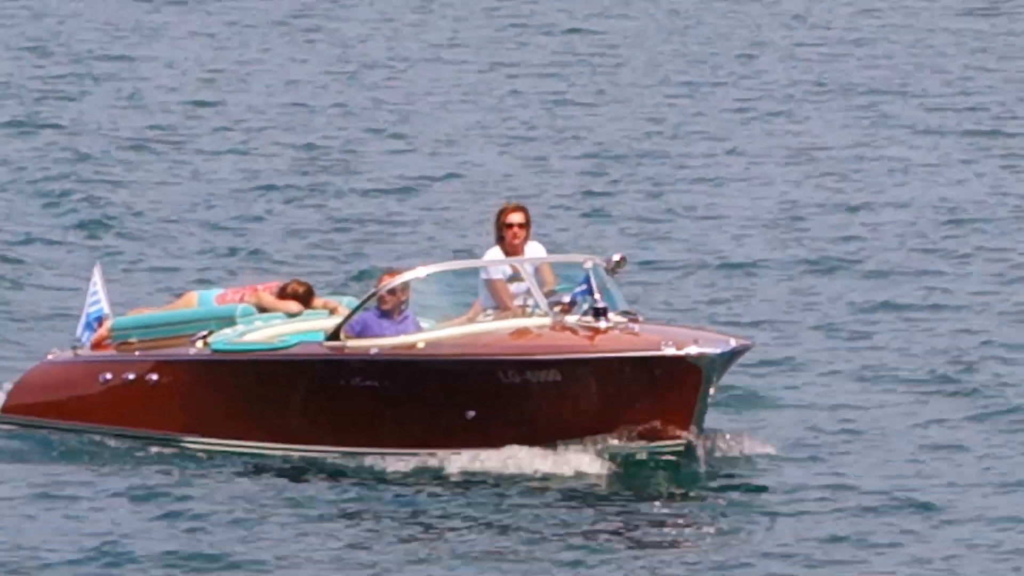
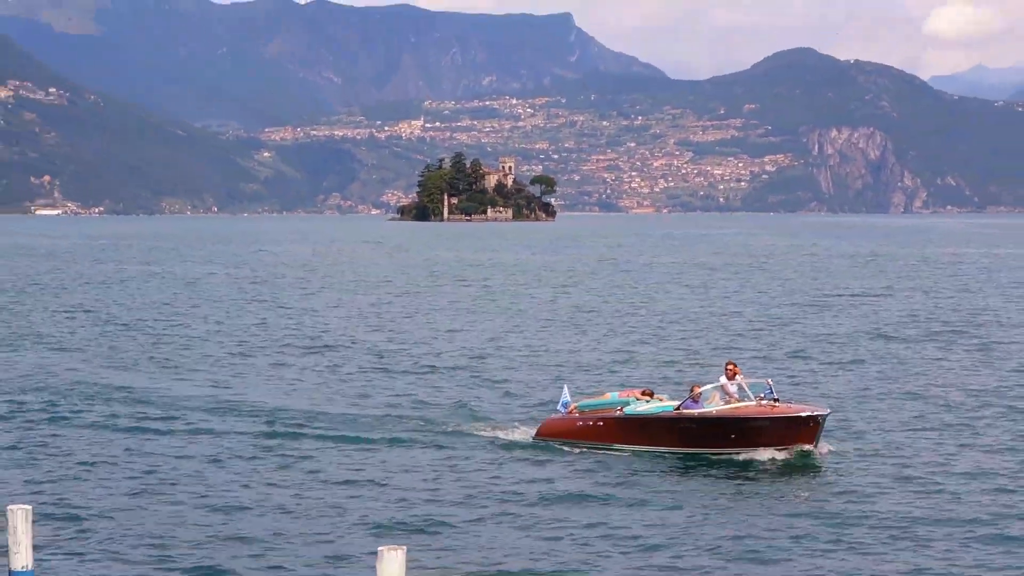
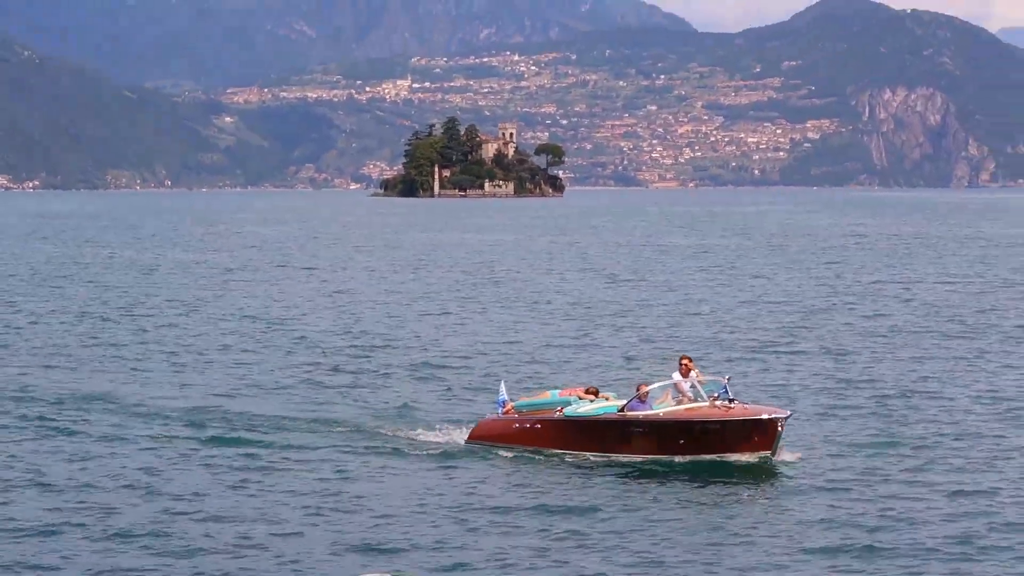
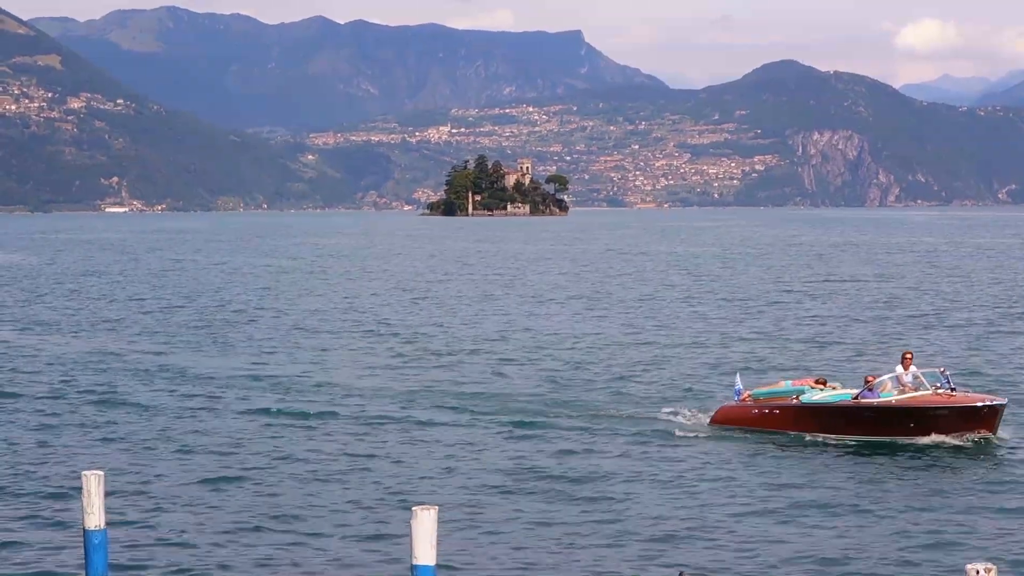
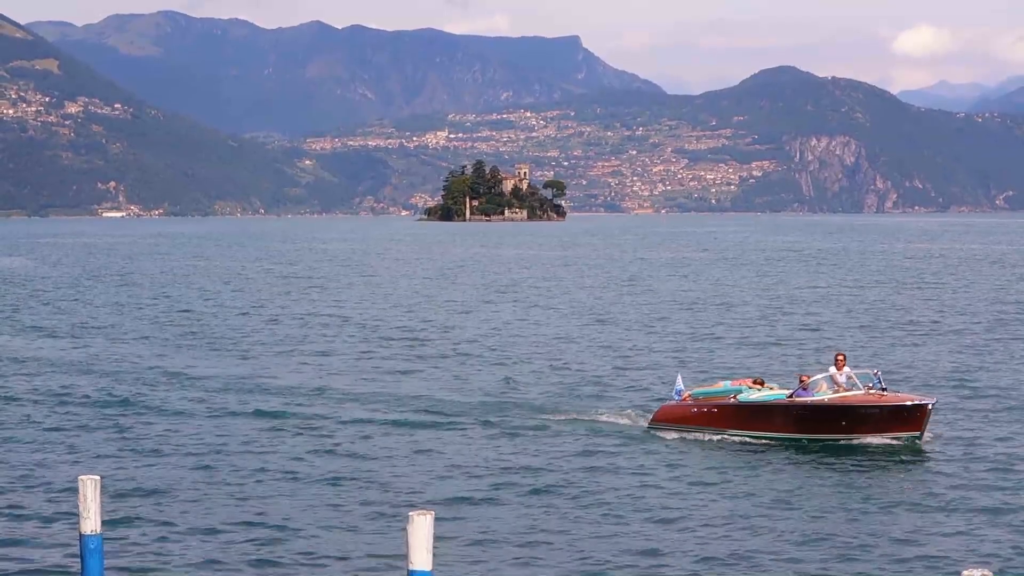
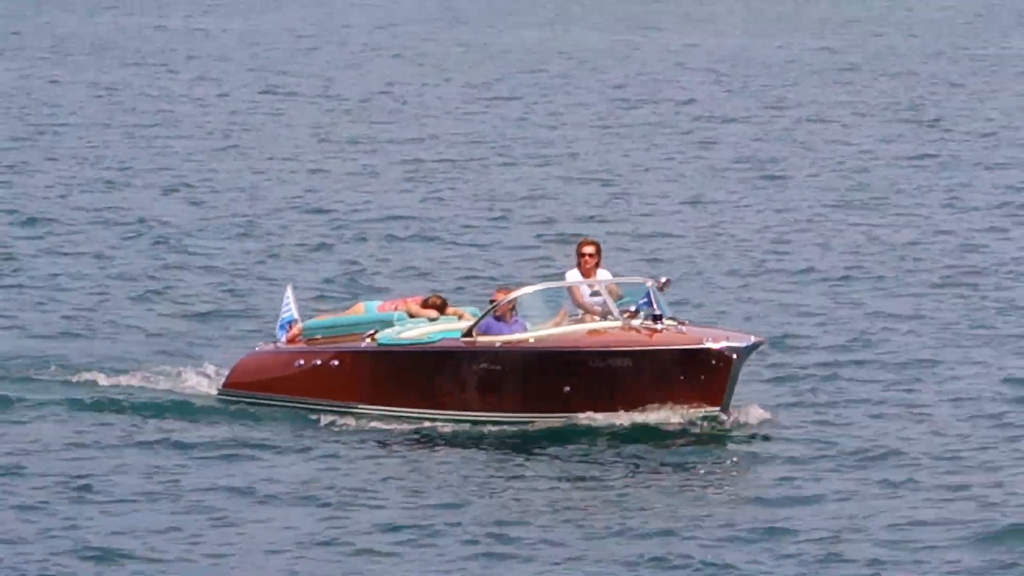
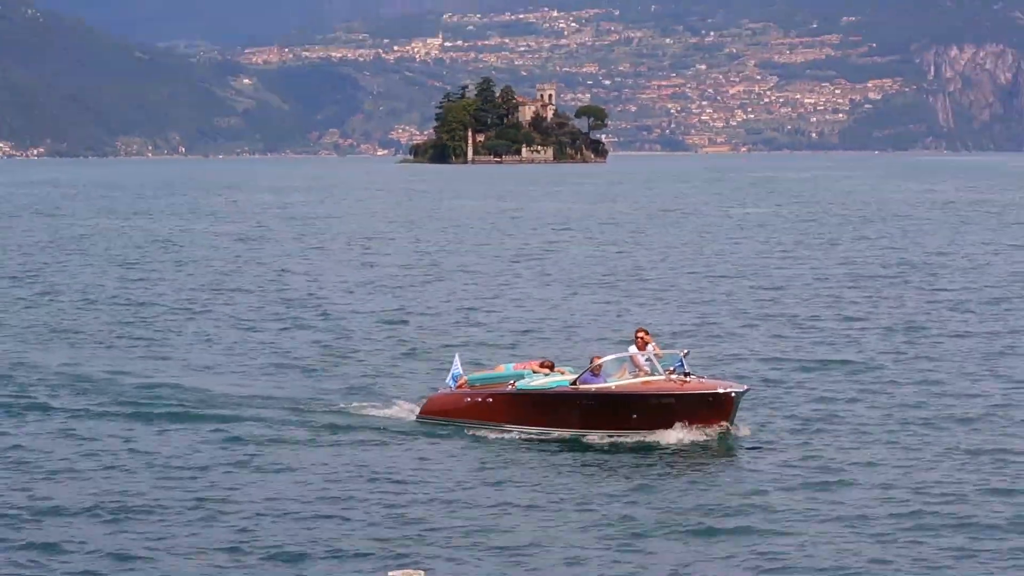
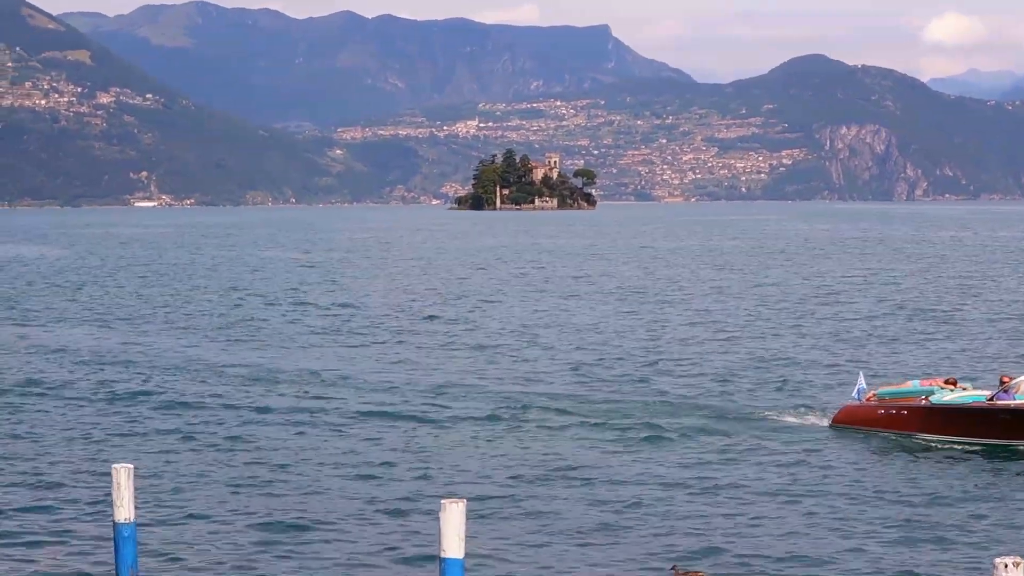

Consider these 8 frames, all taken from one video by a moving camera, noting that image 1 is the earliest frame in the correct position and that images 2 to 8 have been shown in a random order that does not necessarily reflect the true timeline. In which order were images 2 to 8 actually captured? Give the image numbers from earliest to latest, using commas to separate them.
6, 7, 3, 2, 5, 4, 8
